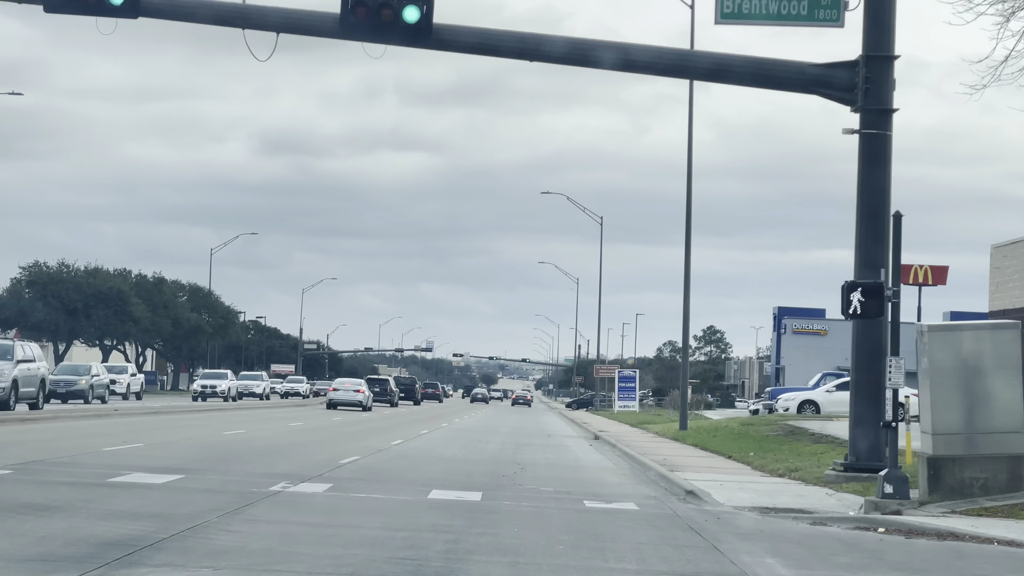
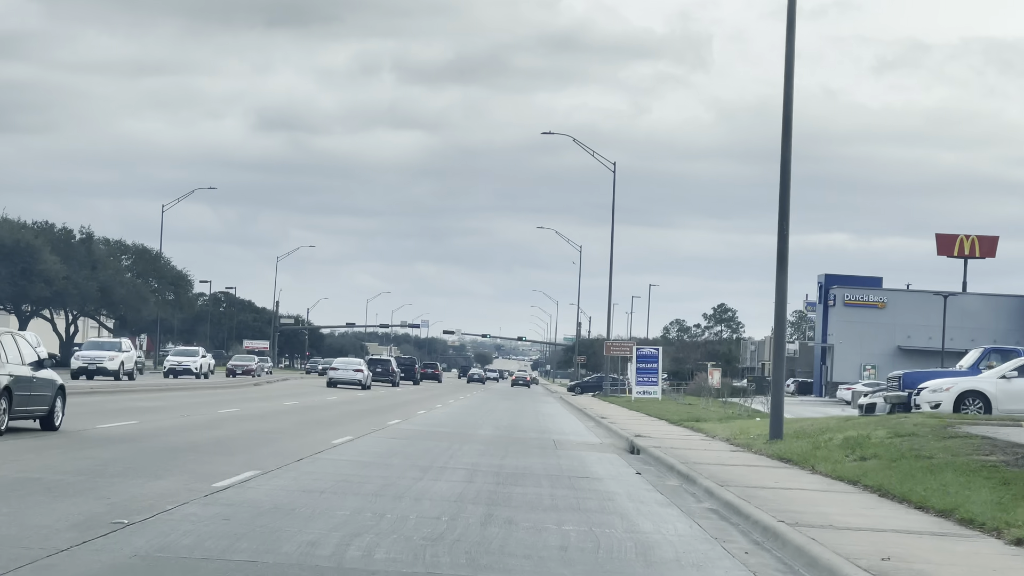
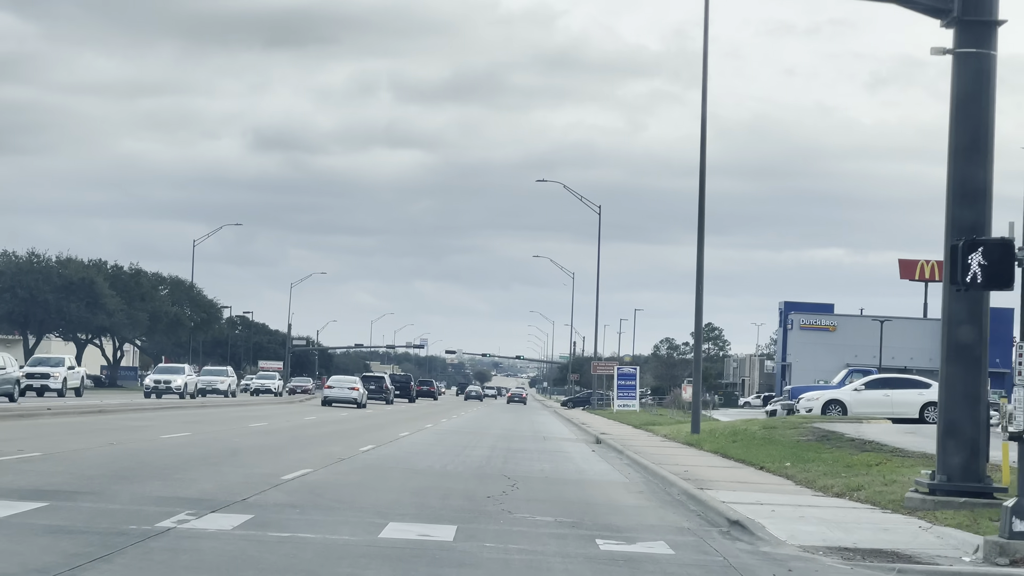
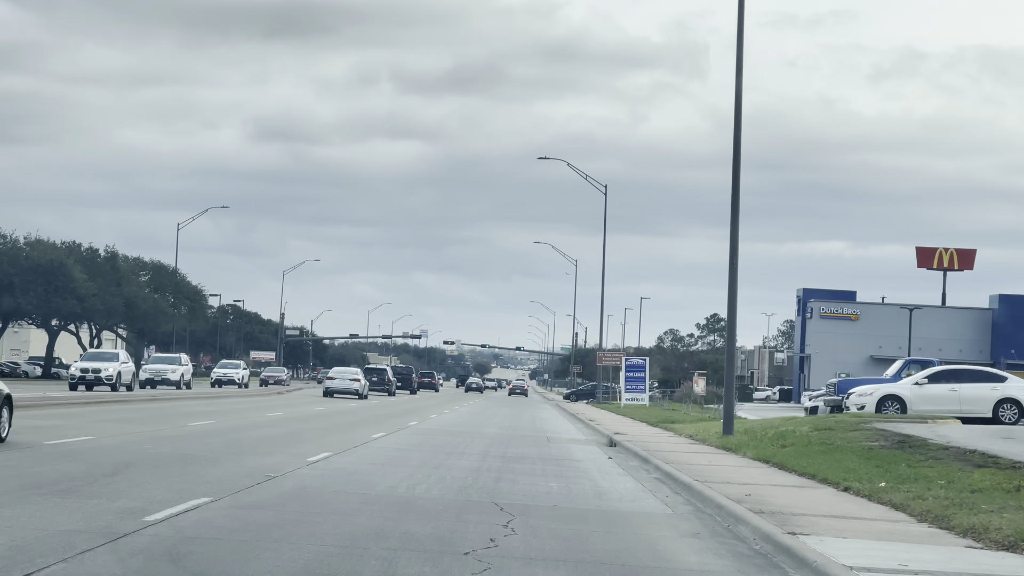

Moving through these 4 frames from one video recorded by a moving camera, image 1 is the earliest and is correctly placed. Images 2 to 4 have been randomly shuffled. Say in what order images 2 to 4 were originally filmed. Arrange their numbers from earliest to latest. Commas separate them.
3, 4, 2
